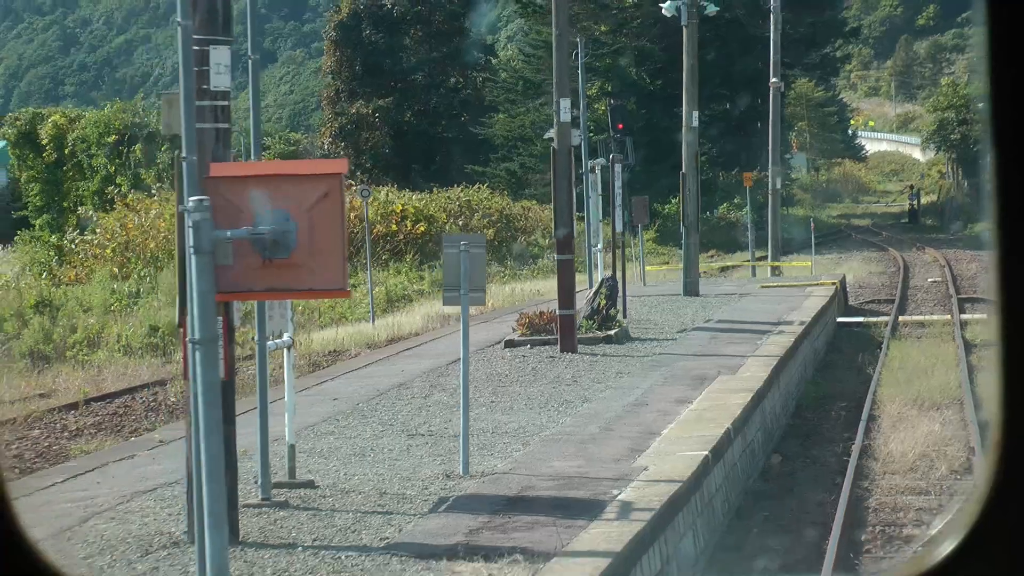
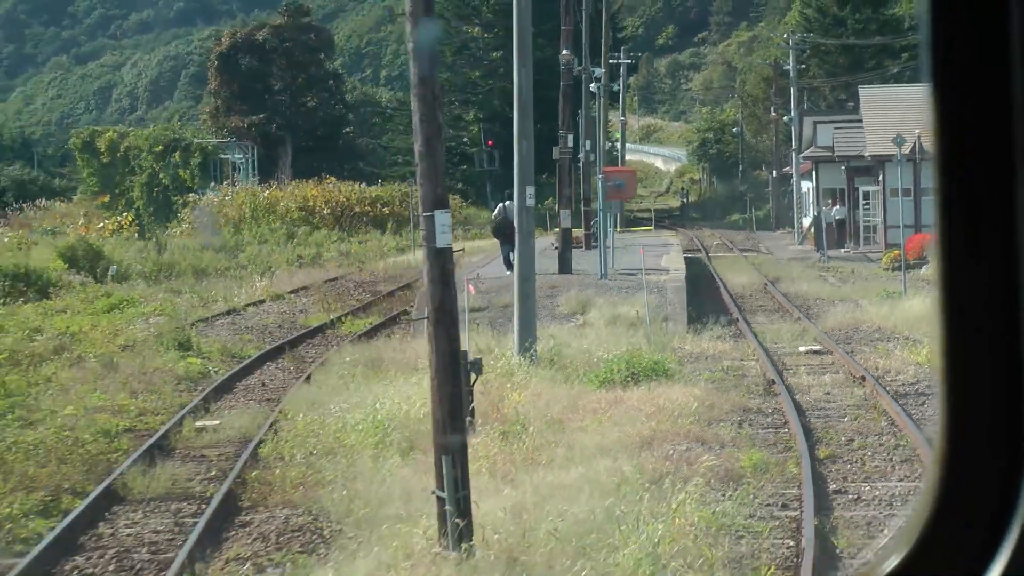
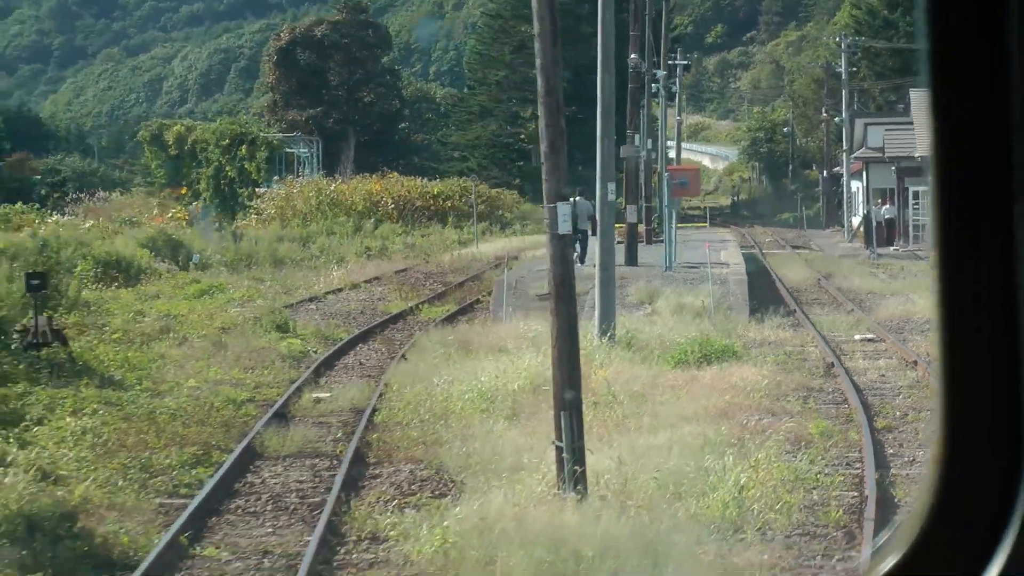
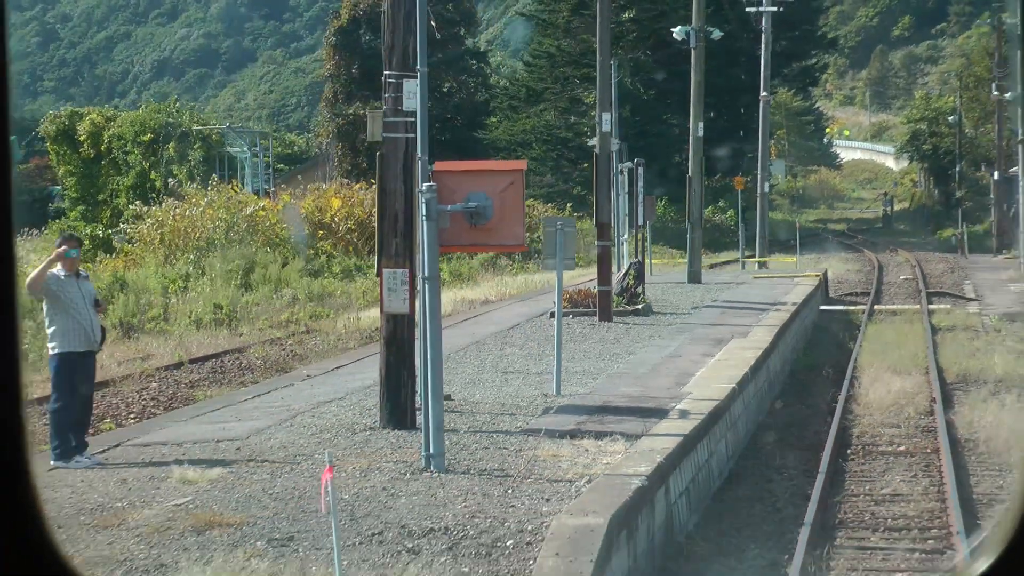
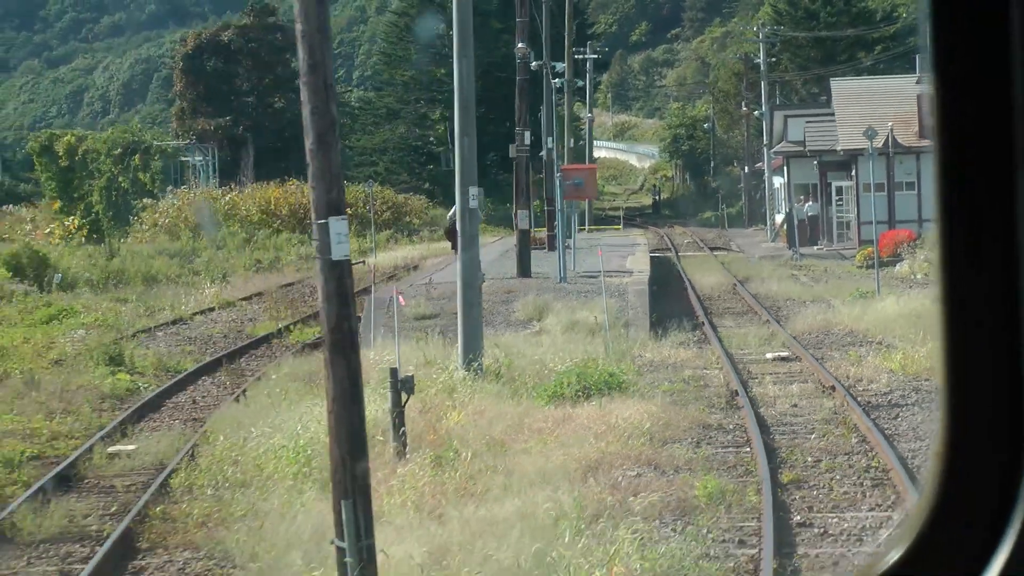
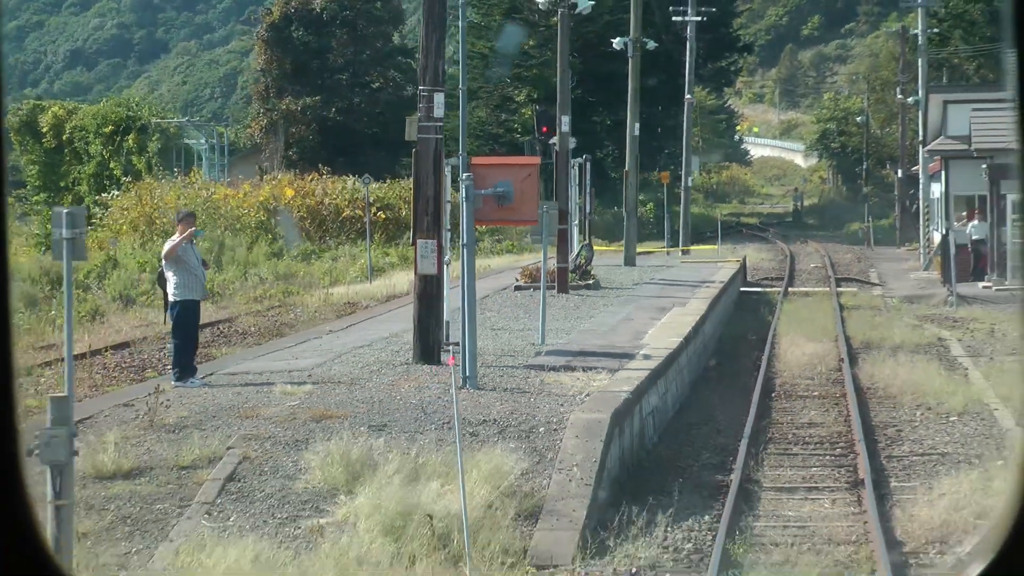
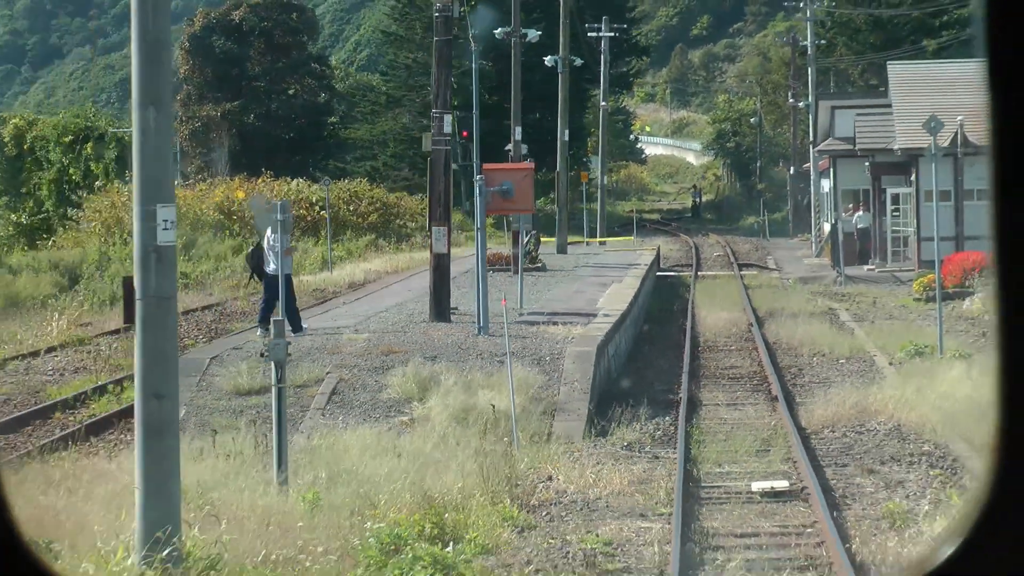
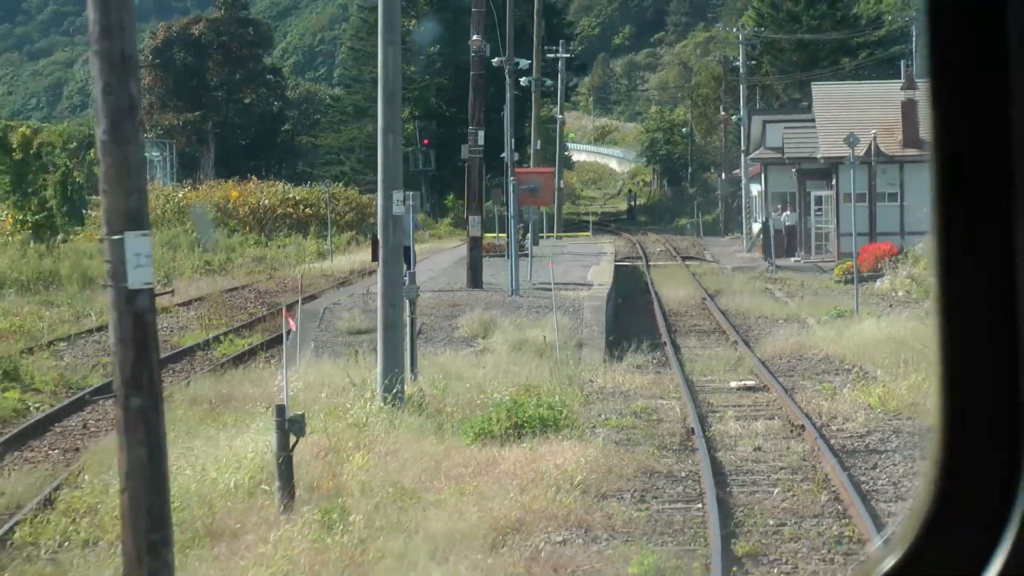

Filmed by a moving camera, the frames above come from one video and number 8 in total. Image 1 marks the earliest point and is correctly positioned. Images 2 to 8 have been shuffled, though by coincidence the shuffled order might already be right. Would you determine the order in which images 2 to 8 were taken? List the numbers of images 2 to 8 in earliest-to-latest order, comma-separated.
4, 6, 7, 8, 5, 2, 3
